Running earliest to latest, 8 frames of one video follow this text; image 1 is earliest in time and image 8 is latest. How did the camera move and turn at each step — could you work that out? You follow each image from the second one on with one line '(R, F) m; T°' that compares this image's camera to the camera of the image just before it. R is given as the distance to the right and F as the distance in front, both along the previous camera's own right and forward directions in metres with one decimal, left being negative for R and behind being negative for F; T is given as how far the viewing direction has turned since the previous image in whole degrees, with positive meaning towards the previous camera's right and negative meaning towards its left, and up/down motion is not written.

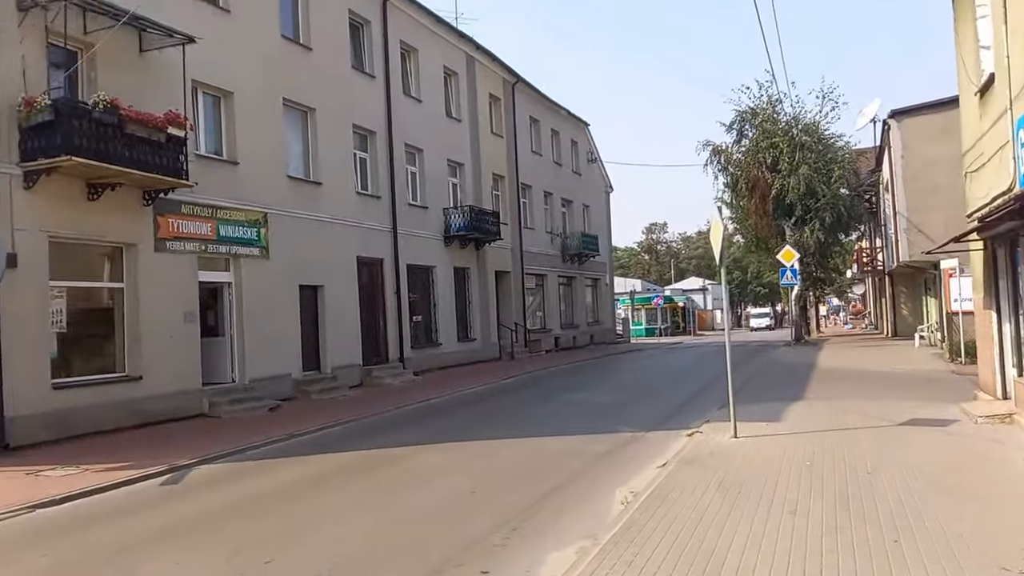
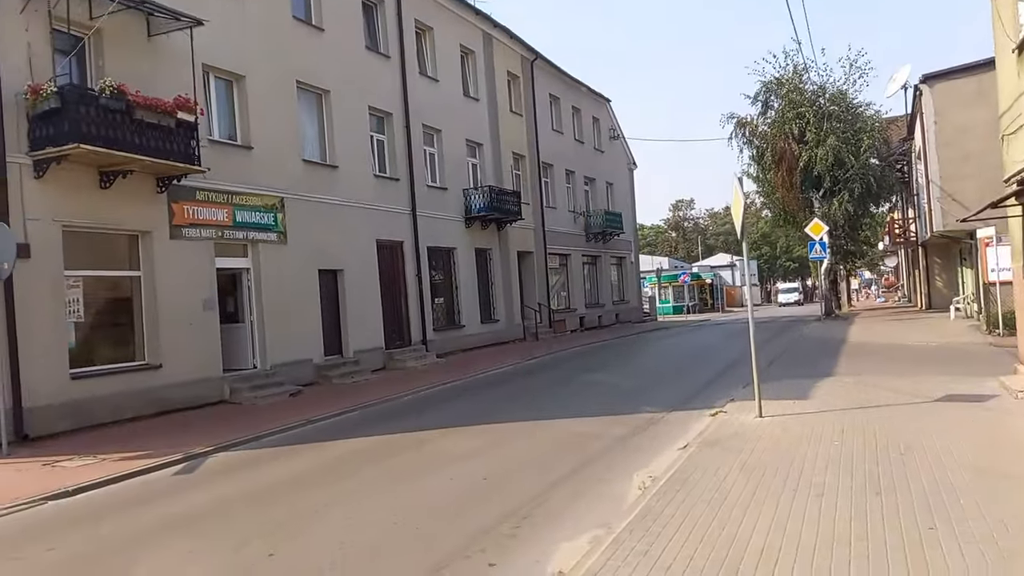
(+0.1, +0.3) m; -2°
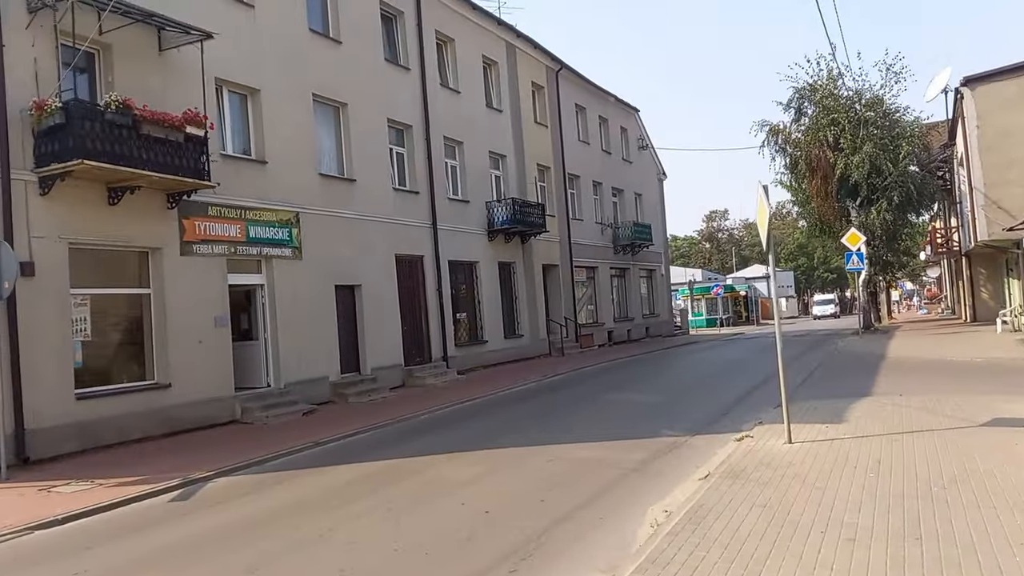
(+0.3, +0.5) m; -3°
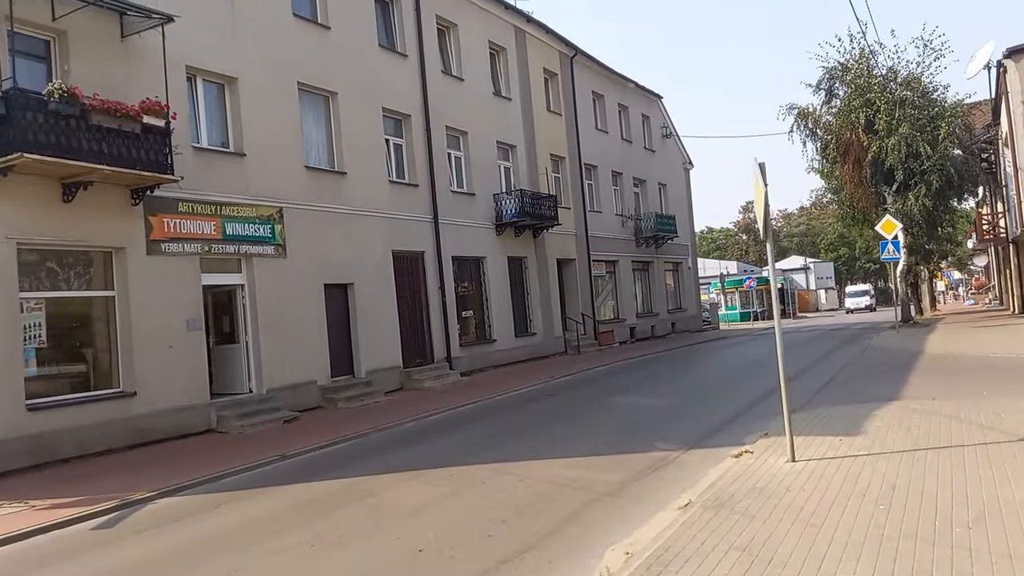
(+0.8, +1.1) m; -3°
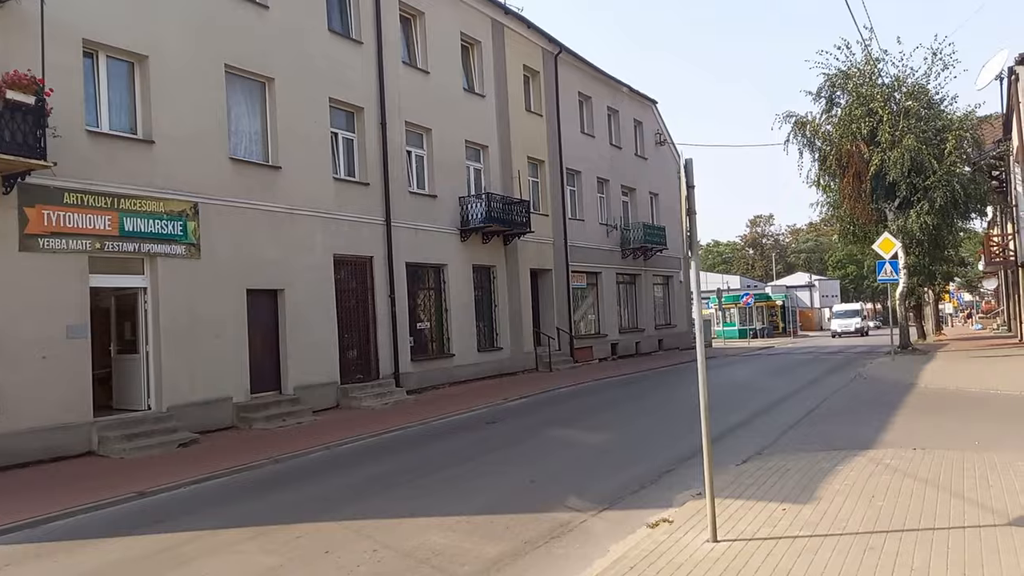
(+1.2, +1.6) m; -1°
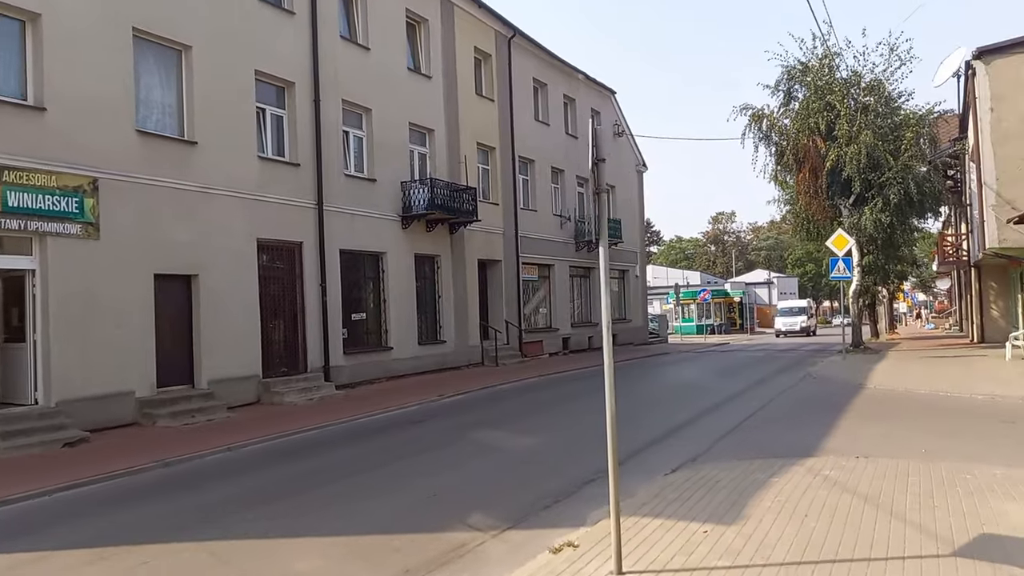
(+0.6, +0.9) m; +3°
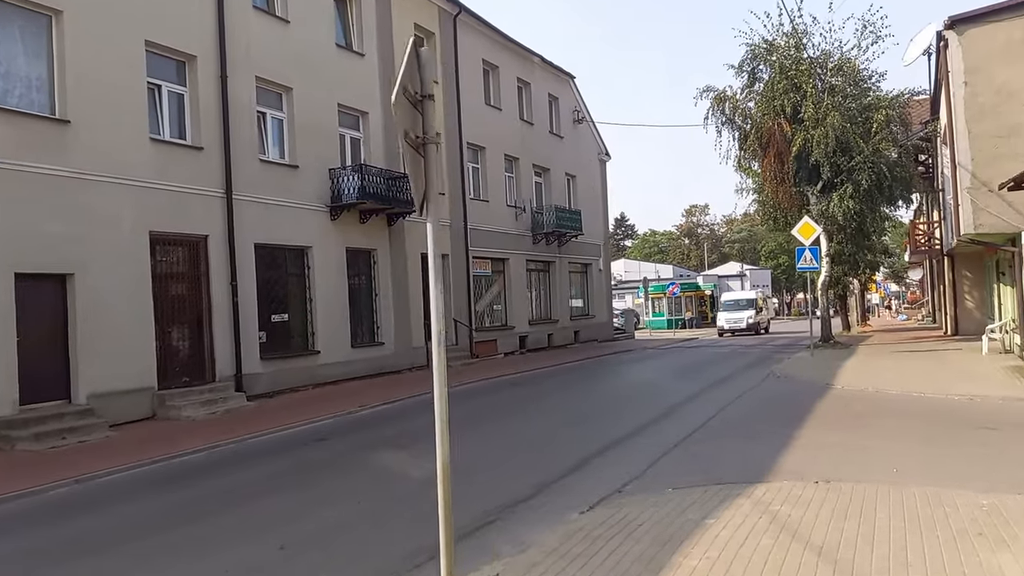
(+0.9, +1.6) m; +2°
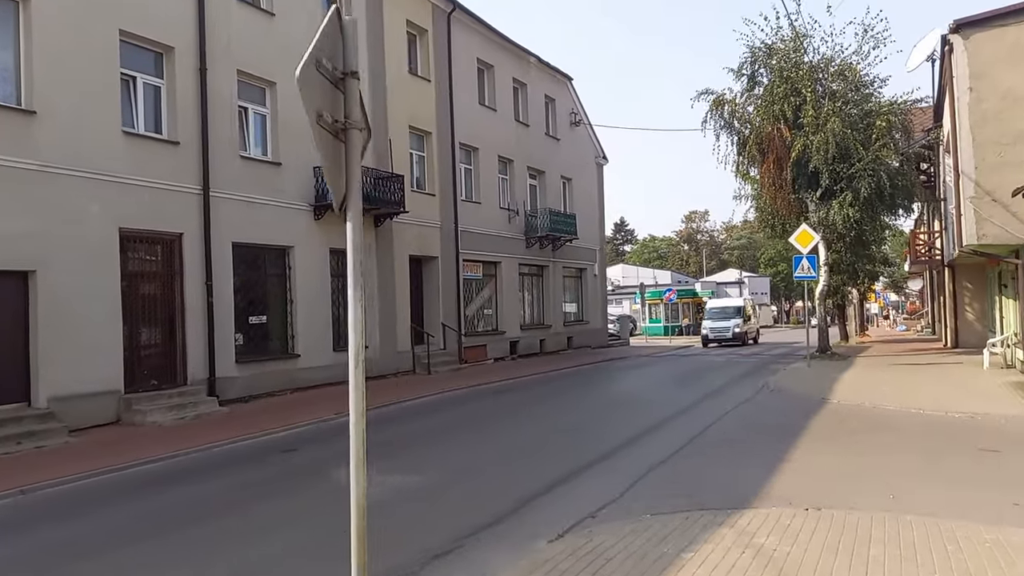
(+0.3, +0.5) m; 0°
